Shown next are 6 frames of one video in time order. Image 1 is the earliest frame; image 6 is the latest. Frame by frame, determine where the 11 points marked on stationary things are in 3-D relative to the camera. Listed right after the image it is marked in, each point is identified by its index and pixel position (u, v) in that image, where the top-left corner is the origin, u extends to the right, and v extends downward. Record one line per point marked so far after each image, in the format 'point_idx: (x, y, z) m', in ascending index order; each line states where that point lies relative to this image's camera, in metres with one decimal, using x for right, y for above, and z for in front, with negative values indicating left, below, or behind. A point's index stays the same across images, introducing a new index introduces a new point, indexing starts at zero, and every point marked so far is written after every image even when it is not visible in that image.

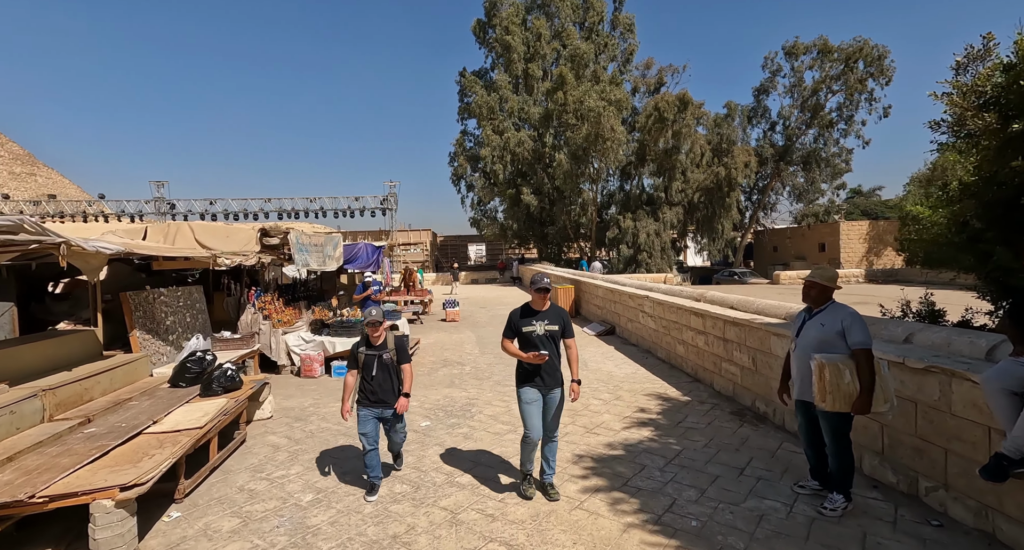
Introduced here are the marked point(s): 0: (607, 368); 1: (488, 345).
0: (+1.5, -1.5, +7.9) m
1: (-0.6, -1.6, +10.8) m
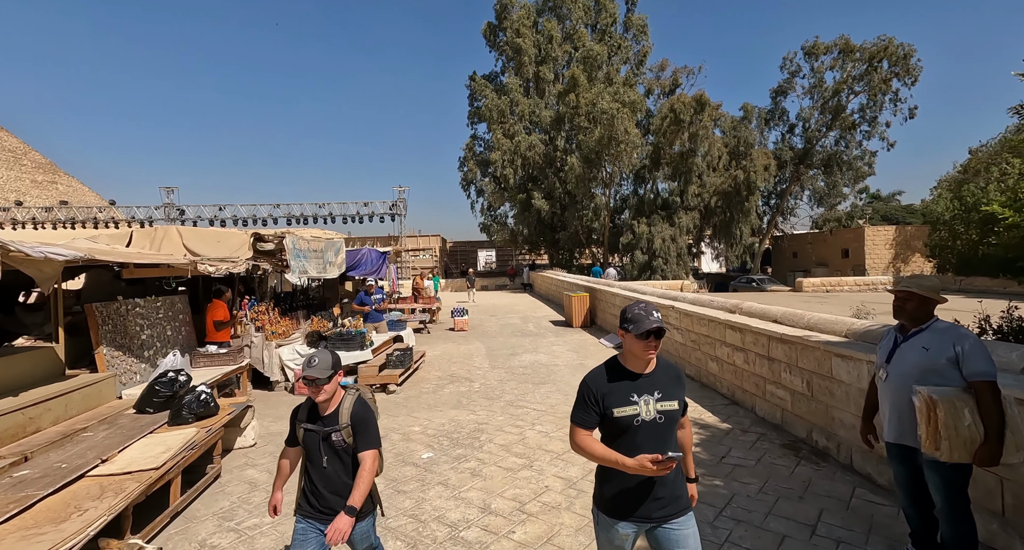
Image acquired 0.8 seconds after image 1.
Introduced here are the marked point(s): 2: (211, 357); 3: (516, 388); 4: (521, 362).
0: (+1.7, -1.6, +7.1) m
1: (-0.3, -1.7, +10.0) m
2: (-4.1, -1.1, +6.5) m
3: (+0.1, -1.7, +7.5) m
4: (+0.2, -1.7, +9.5) m
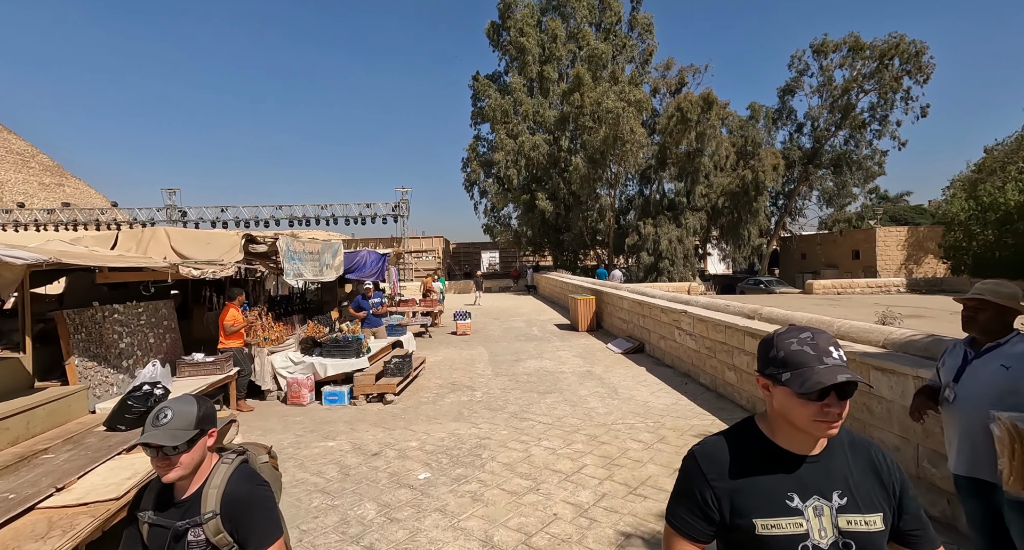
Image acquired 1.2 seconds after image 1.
0: (+1.8, -1.7, +6.7) m
1: (-0.2, -1.8, +9.6) m
2: (-4.0, -1.2, +6.1) m
3: (+0.1, -1.8, +7.1) m
4: (+0.2, -1.8, +9.1) m
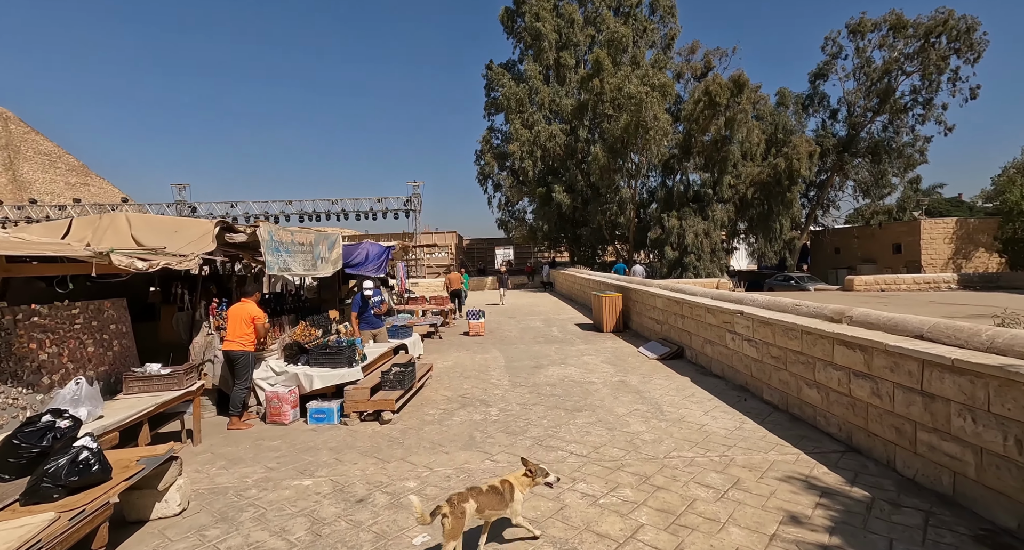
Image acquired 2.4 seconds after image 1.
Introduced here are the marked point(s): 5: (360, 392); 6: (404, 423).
0: (+2.0, -1.6, +5.4) m
1: (+0.1, -1.7, +8.4) m
2: (-3.8, -1.1, +5.0) m
3: (+0.4, -1.7, +5.8) m
4: (+0.6, -1.7, +7.8) m
5: (-1.8, -1.4, +5.9) m
6: (-1.3, -1.8, +5.8) m
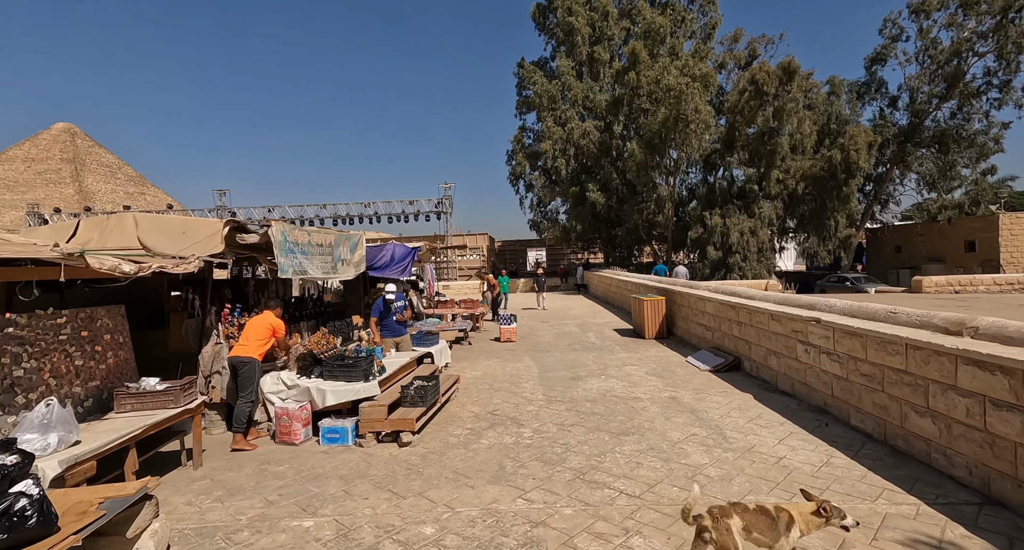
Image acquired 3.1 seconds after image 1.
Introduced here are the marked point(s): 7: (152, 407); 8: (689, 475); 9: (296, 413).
0: (+2.4, -1.6, +4.5) m
1: (+0.7, -1.7, +7.6) m
2: (-3.4, -1.1, +4.5) m
3: (+0.8, -1.7, +5.0) m
4: (+1.1, -1.7, +7.0) m
5: (-1.5, -1.5, +5.3) m
6: (-0.9, -1.8, +5.2) m
7: (-3.3, -1.2, +4.5) m
8: (+1.5, -1.7, +4.1) m
9: (-2.4, -1.5, +5.4) m
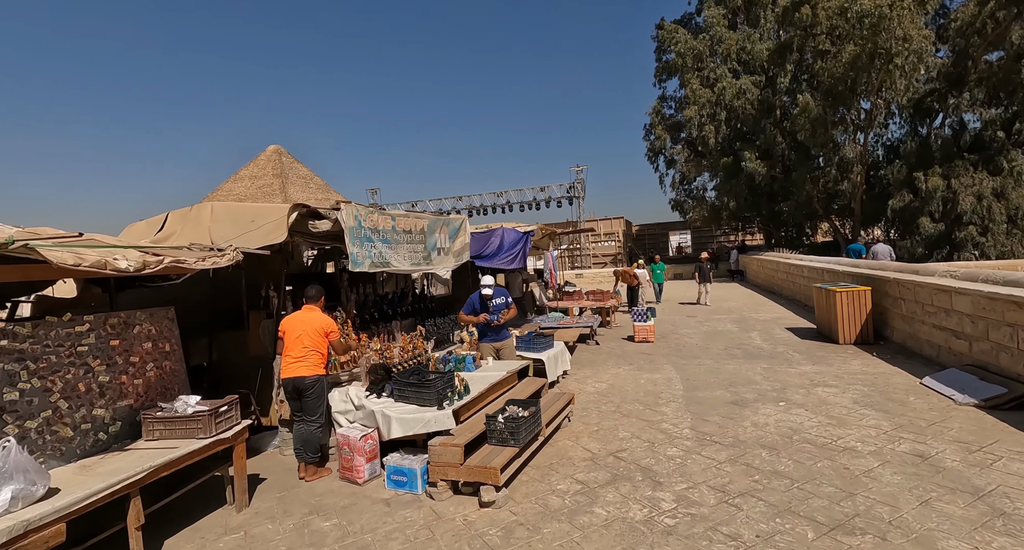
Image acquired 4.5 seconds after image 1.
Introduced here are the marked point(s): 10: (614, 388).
0: (+3.0, -1.5, +2.0) m
1: (+2.2, -1.6, +5.5) m
2: (-2.6, -1.1, +3.7) m
3: (+1.6, -1.6, +3.0) m
4: (+2.5, -1.5, +4.8) m
5: (-0.5, -1.4, +3.8) m
6: (0.0, -1.7, +3.6) m
7: (-2.5, -1.2, +3.7) m
8: (+2.0, -1.6, +1.9) m
9: (-1.3, -1.5, +4.2) m
10: (+1.5, -1.6, +6.9) m
